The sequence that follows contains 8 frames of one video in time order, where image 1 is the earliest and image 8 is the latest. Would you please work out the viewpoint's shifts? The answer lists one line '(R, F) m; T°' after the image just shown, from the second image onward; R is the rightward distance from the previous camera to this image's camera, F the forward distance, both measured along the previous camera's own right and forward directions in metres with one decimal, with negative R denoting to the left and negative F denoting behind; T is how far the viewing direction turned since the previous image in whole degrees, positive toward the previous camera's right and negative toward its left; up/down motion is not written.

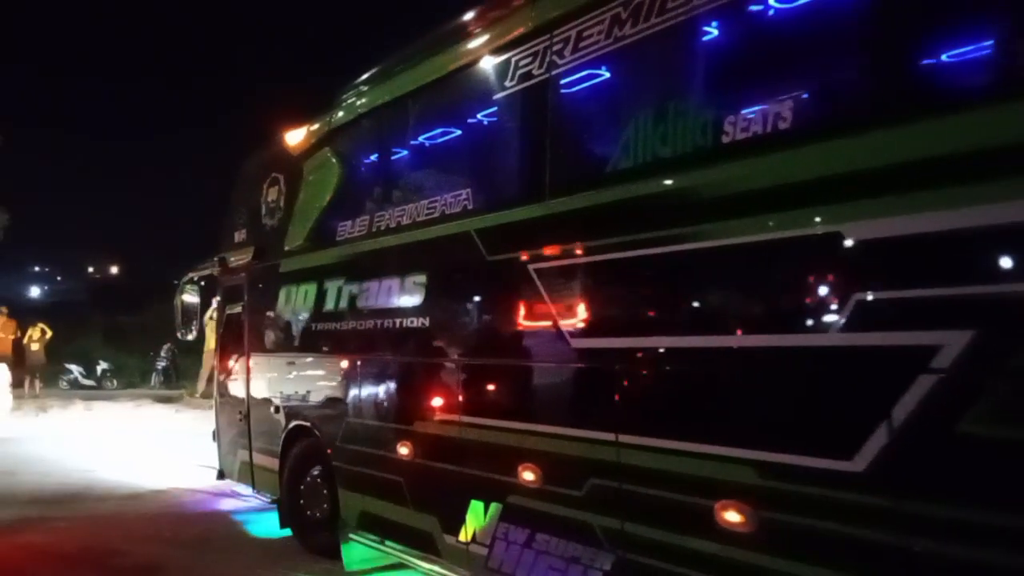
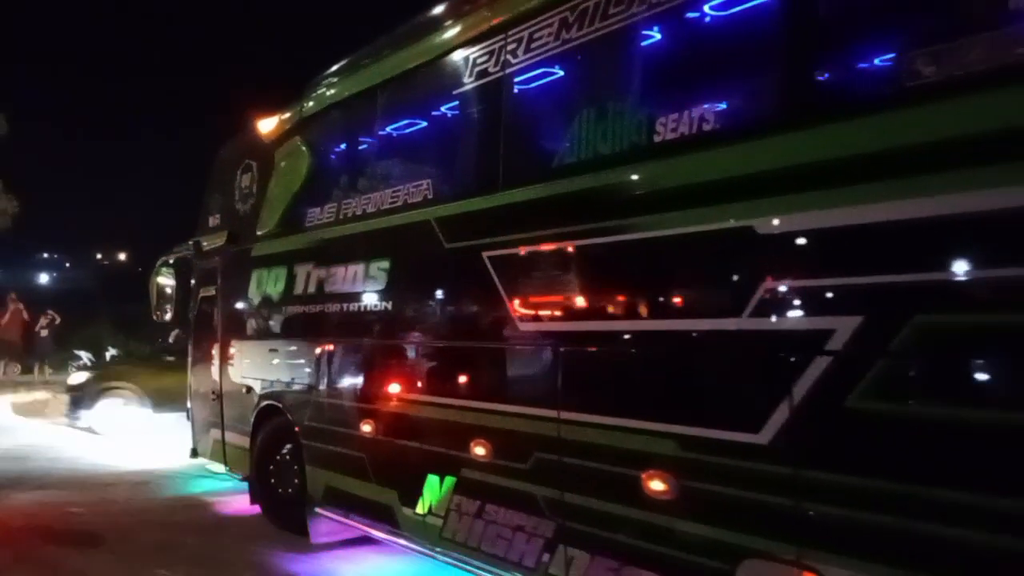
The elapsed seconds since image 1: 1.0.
(+0.2, -0.3) m; +1°
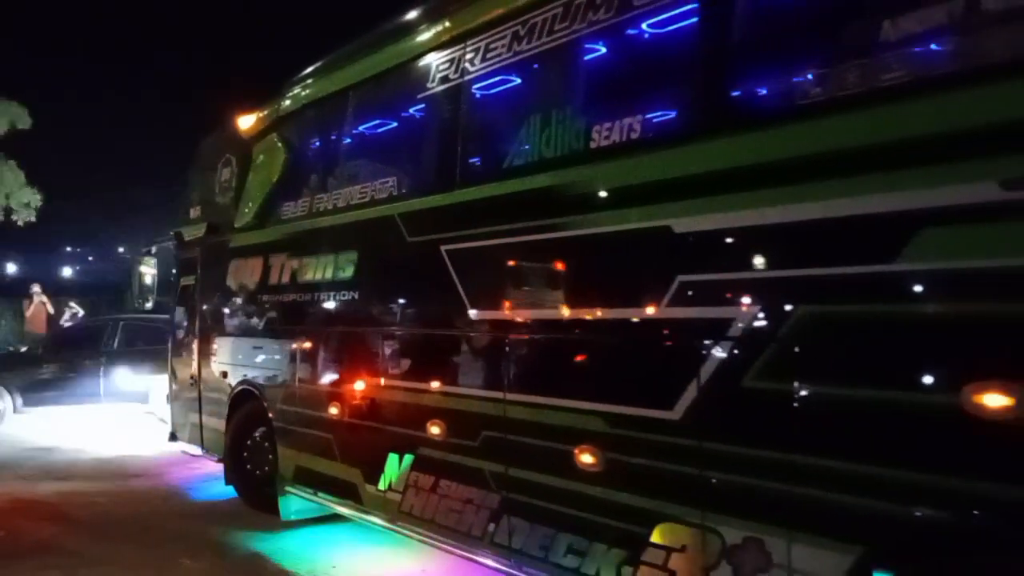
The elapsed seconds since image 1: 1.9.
(+0.2, -0.4) m; +1°
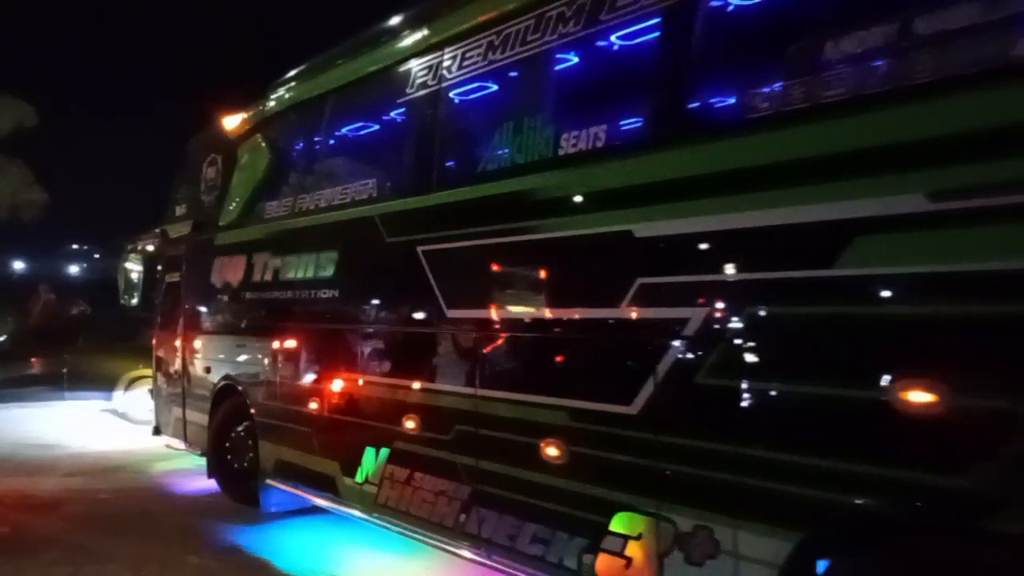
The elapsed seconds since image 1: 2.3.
(+0.1, -0.2) m; +1°
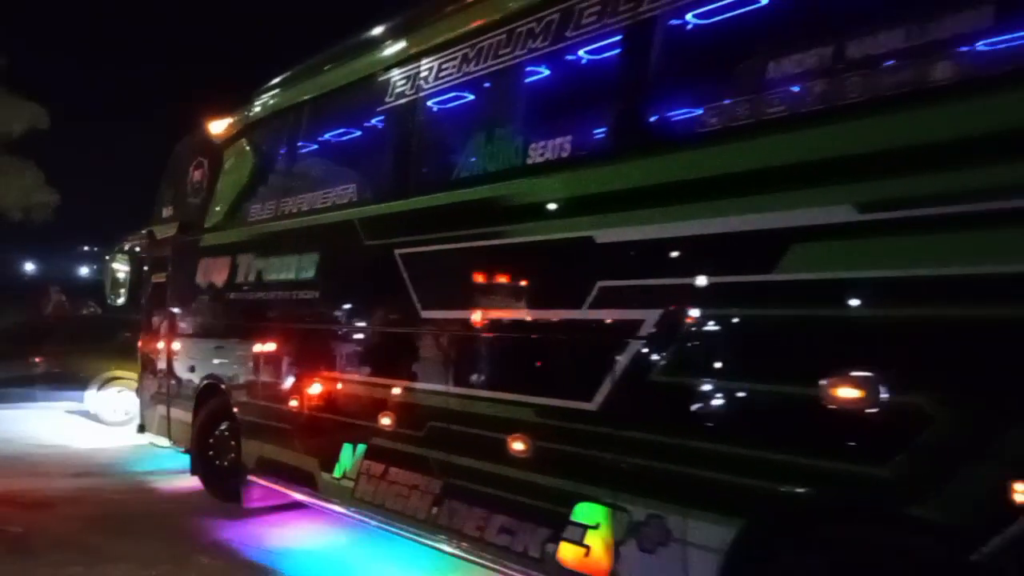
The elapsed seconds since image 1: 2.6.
(+0.1, -0.2) m; +1°
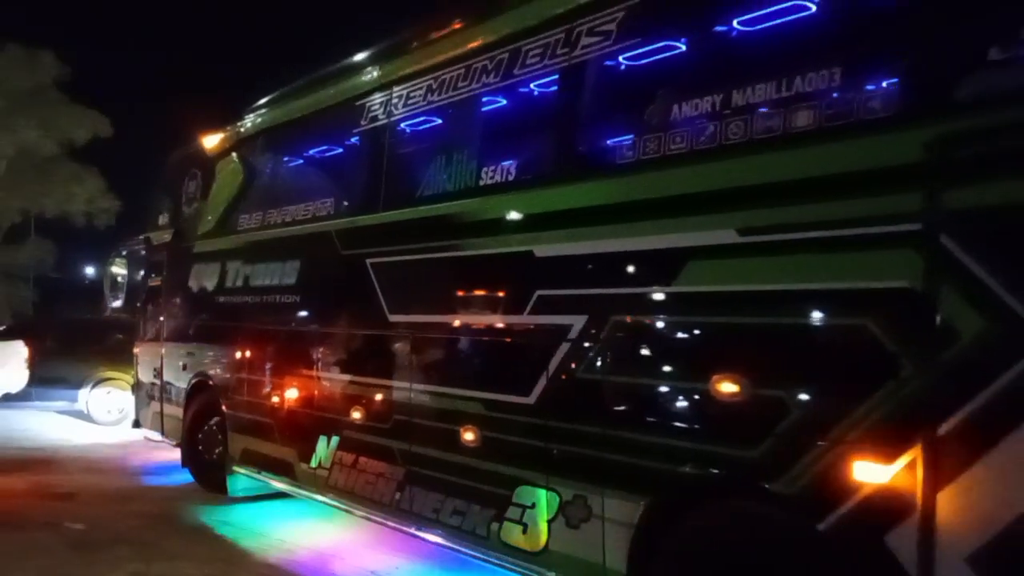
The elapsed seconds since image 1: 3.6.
(+0.3, -0.6) m; 0°
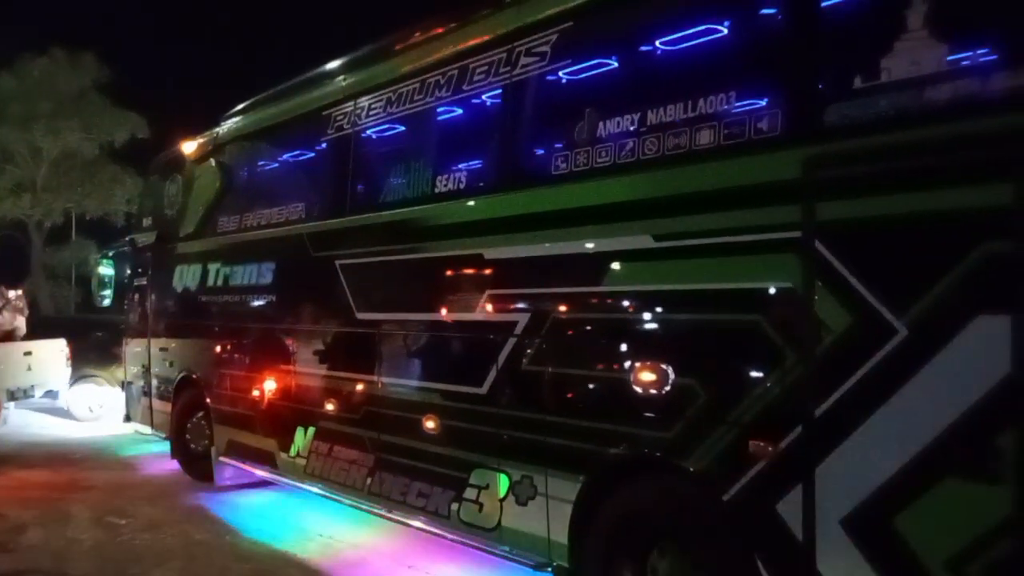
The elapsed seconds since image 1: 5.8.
(+0.3, -0.4) m; 0°
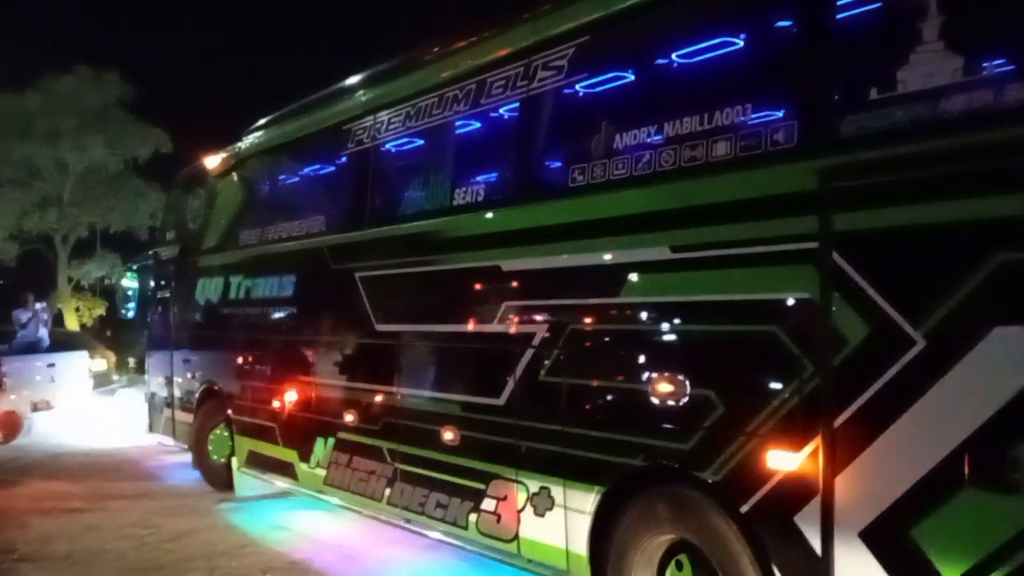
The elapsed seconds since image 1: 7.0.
(0.0, 0.0) m; -1°
